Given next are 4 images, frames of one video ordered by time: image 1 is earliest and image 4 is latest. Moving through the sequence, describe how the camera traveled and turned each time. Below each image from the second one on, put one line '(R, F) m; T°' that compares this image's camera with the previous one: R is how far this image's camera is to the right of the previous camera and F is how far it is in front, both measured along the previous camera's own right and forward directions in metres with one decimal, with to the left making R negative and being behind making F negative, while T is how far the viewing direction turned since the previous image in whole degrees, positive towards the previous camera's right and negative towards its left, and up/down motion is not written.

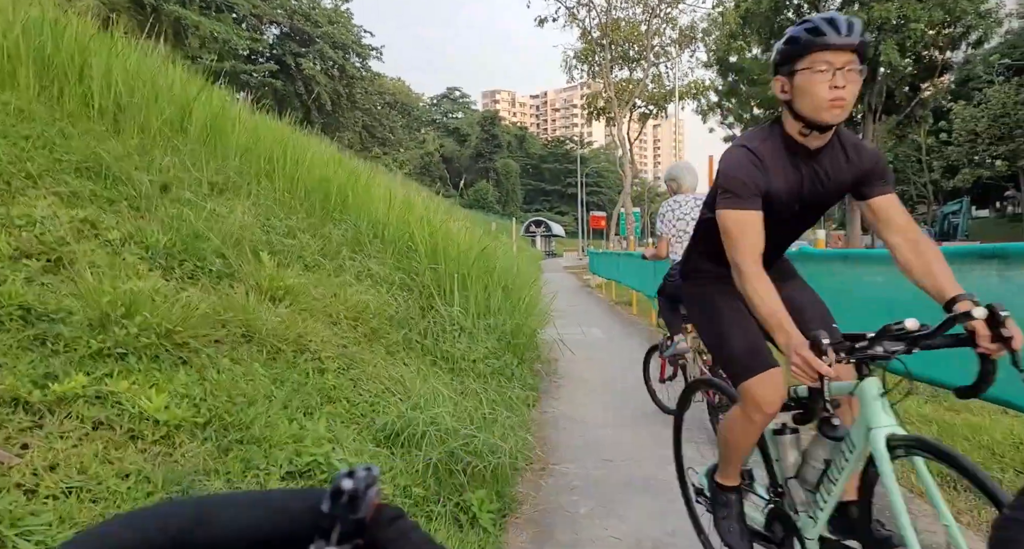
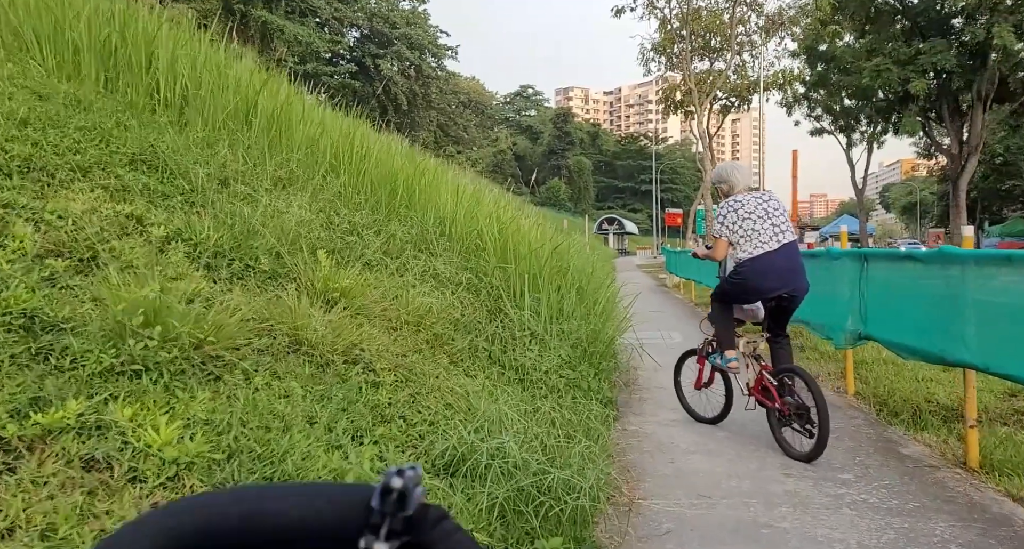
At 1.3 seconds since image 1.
(0.0, +0.5) m; -6°
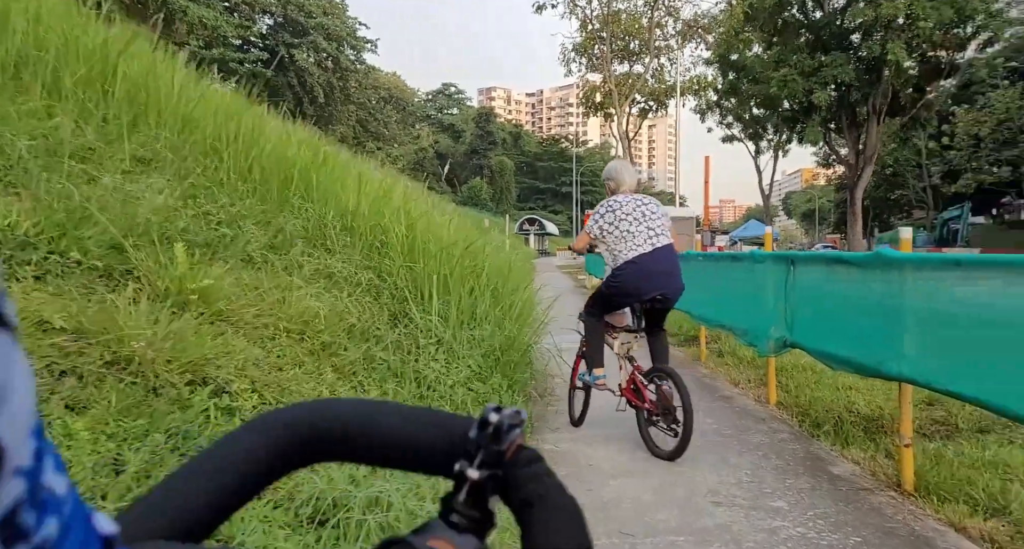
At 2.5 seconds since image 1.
(+0.1, +0.5) m; +7°
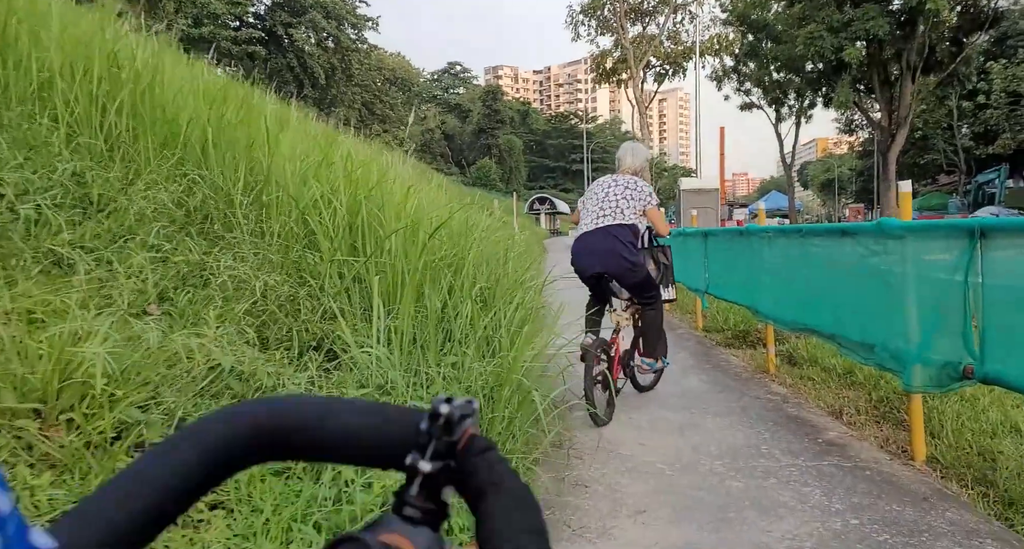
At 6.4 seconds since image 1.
(+0.1, +1.8) m; -1°
